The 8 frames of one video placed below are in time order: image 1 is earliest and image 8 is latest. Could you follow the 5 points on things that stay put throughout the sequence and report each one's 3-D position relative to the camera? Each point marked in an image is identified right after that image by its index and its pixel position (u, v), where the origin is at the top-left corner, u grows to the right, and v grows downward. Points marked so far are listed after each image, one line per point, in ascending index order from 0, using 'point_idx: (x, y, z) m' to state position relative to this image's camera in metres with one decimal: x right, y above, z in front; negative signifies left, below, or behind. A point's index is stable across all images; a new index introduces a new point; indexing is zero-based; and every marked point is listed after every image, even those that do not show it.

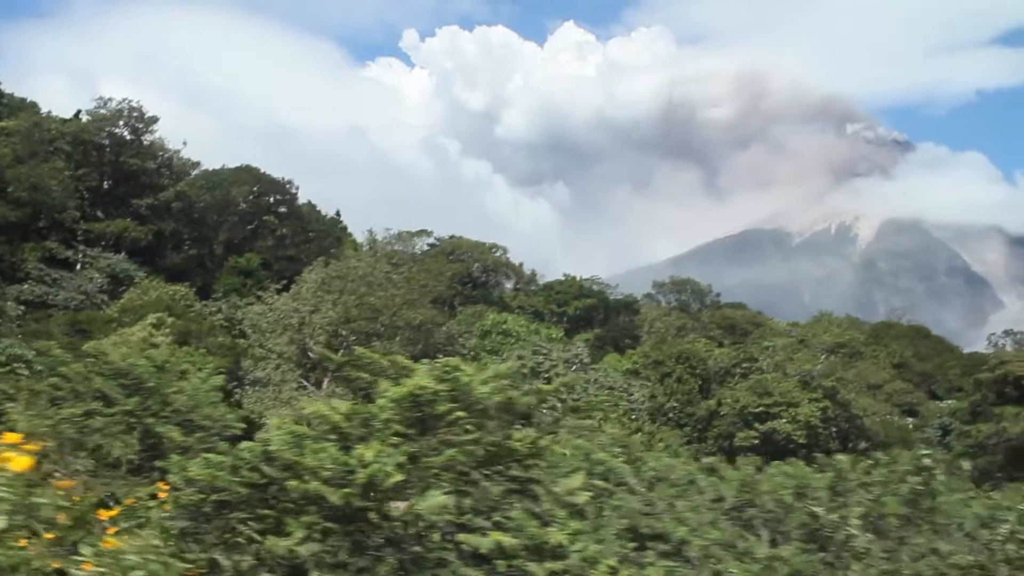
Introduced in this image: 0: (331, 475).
0: (-0.6, -0.6, +5.6) m
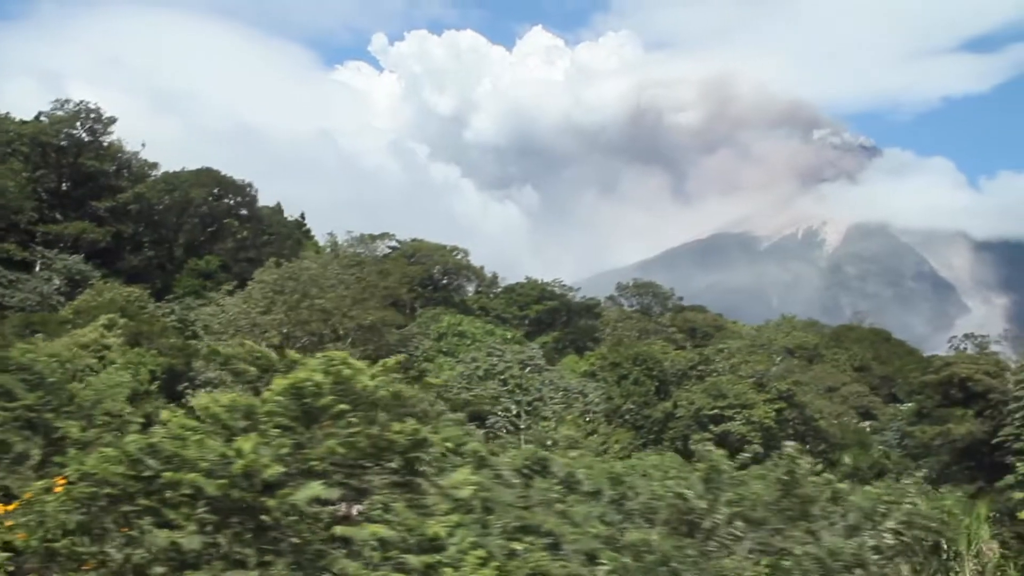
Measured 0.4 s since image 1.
0: (-1.0, -0.6, +5.6) m
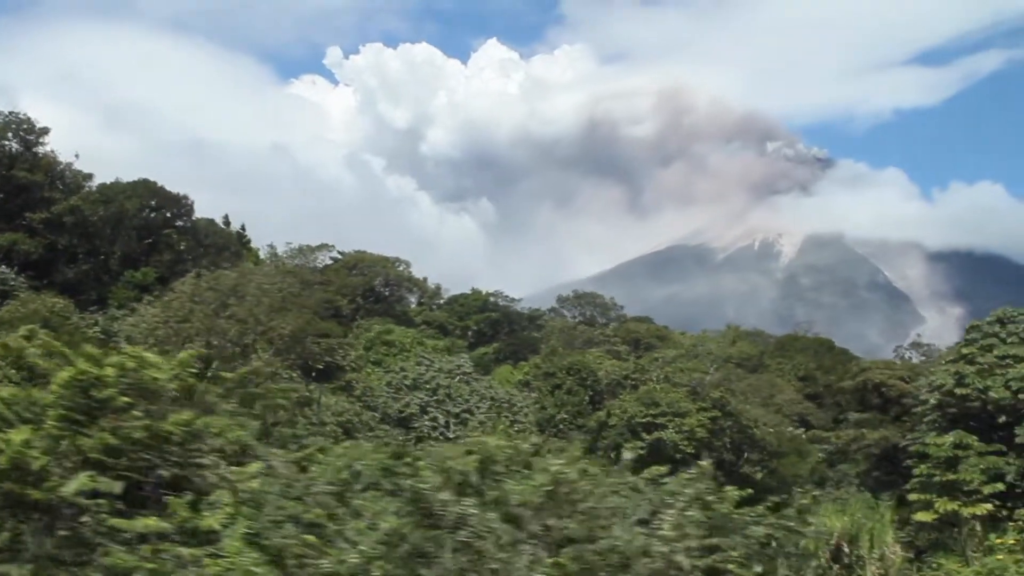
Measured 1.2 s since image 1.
0: (-1.7, -0.6, +5.6) m
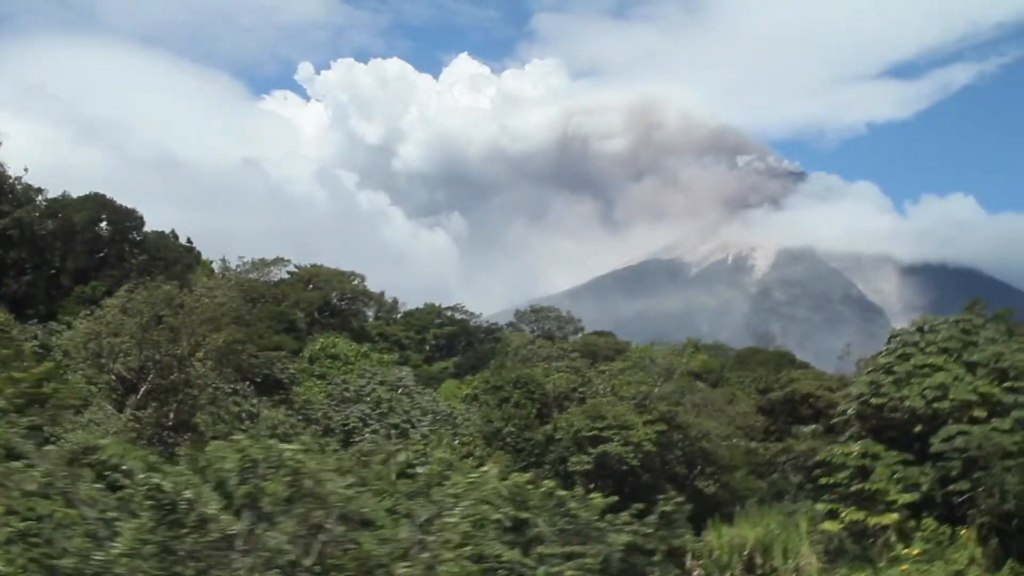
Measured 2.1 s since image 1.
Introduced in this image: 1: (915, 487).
0: (-2.5, -0.5, +5.5) m
1: (+3.3, -1.6, +14.4) m
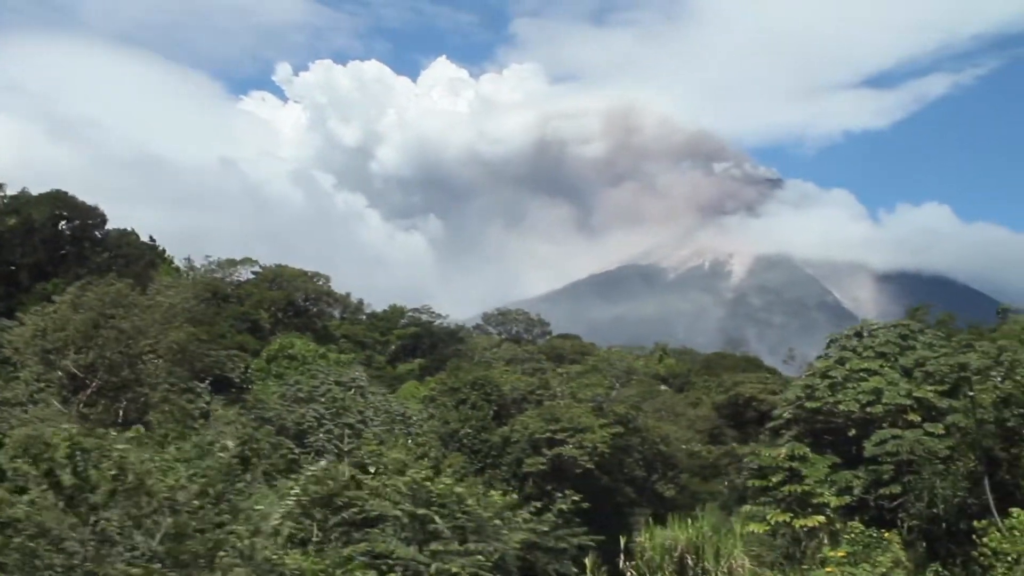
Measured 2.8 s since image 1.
0: (-3.0, -0.5, +5.5) m
1: (+2.8, -1.7, +14.4) m
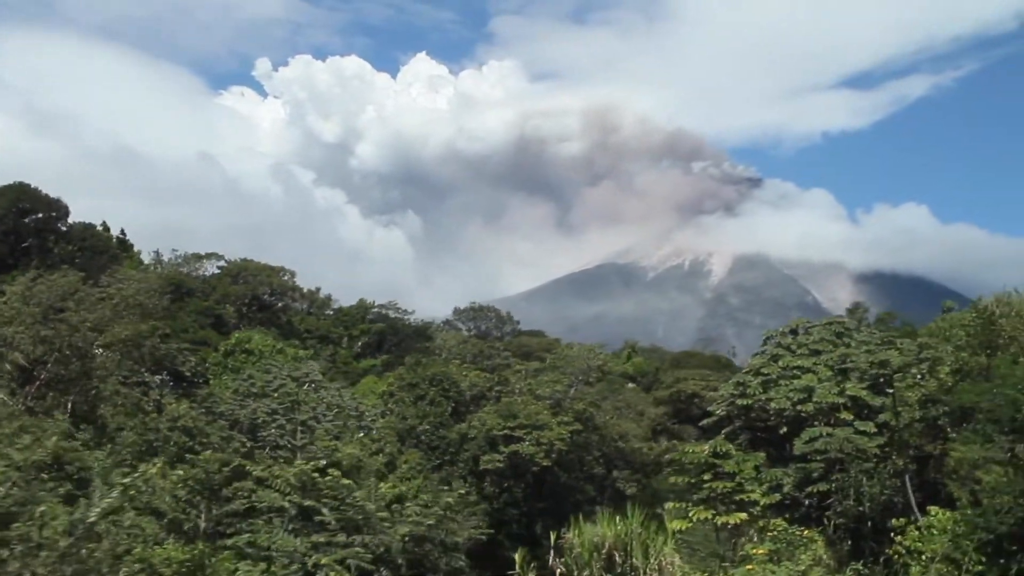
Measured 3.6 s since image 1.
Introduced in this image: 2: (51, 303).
0: (-3.6, -0.4, +5.5) m
1: (+2.2, -1.7, +14.3) m
2: (-5.4, -0.2, +20.2) m
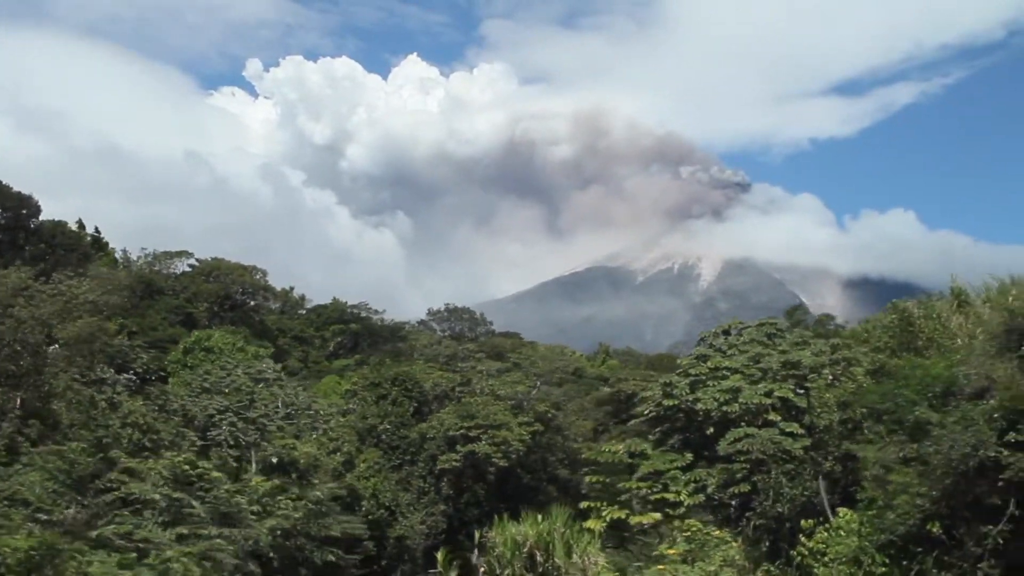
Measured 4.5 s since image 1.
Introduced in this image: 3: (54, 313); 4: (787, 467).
0: (-4.3, -0.3, +5.5) m
1: (+1.6, -1.7, +14.3) m
2: (-5.9, -0.1, +20.3) m
3: (-5.3, -0.3, +20.4) m
4: (+2.1, -1.4, +13.5) m
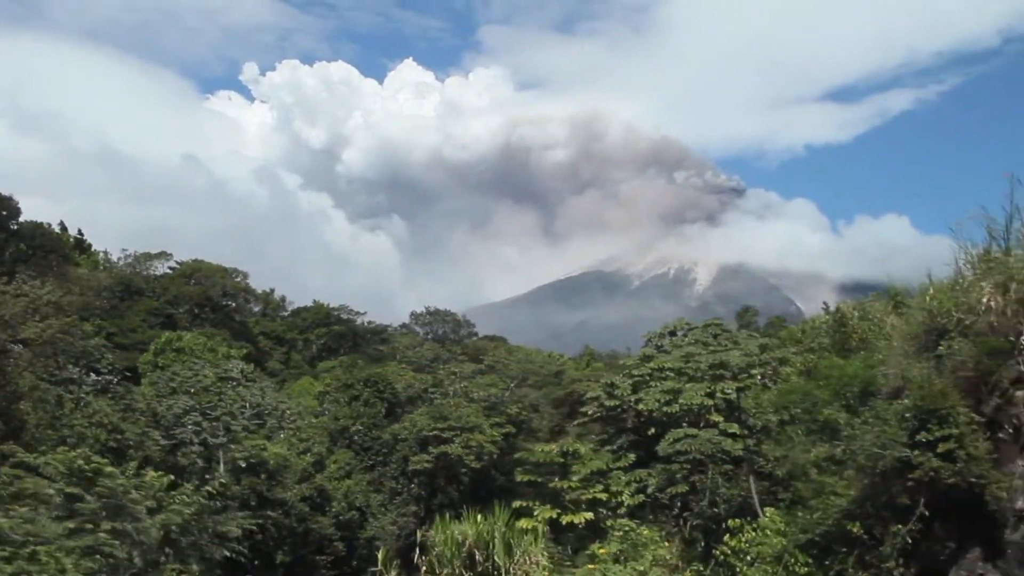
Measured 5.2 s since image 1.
0: (-4.9, -0.3, +5.6) m
1: (+1.1, -1.7, +14.3) m
2: (-6.3, -0.1, +20.4) m
3: (-5.7, -0.3, +20.5) m
4: (+1.6, -1.4, +13.5) m
